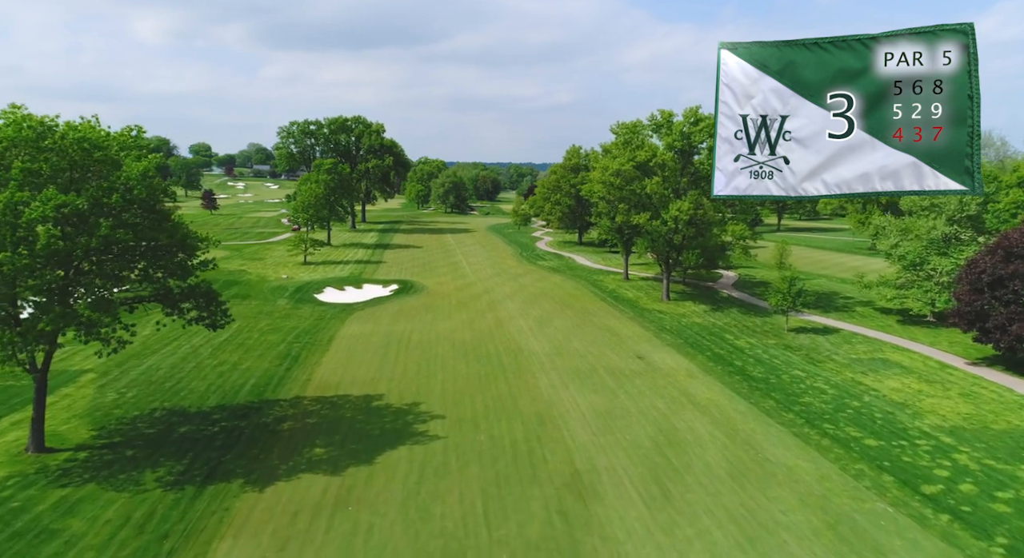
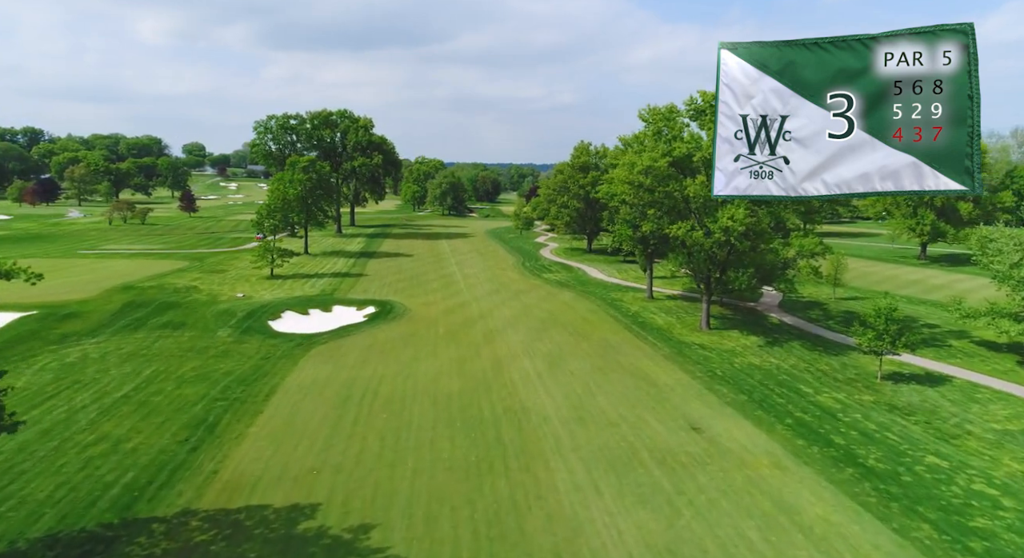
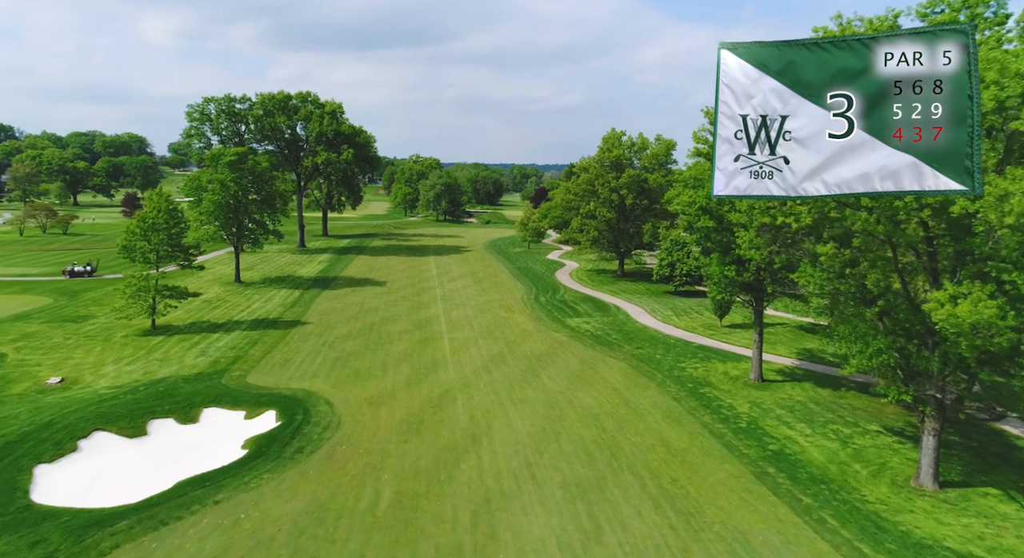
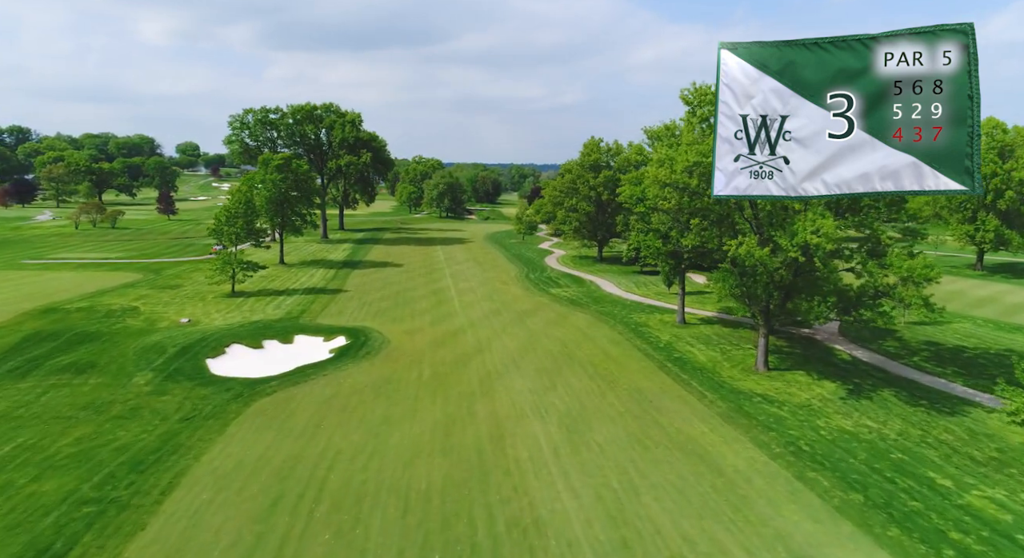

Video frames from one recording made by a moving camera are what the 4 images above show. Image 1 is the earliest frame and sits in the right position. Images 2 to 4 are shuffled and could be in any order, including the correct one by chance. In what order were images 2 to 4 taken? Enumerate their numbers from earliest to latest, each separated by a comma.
2, 4, 3
